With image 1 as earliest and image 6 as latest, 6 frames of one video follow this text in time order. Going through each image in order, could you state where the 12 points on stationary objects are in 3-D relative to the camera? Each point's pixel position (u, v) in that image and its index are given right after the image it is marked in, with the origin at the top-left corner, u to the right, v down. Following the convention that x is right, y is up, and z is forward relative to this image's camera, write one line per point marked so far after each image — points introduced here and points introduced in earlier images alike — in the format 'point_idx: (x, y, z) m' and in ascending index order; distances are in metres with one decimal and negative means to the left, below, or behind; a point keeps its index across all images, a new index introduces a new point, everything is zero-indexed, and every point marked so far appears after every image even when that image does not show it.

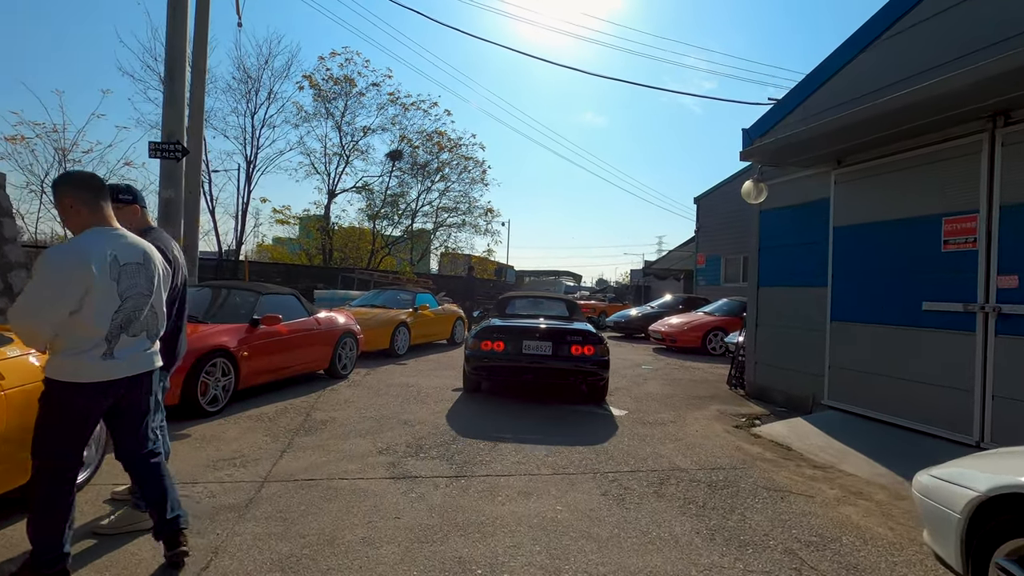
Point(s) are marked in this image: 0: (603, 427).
0: (+1.0, -1.7, +6.5) m
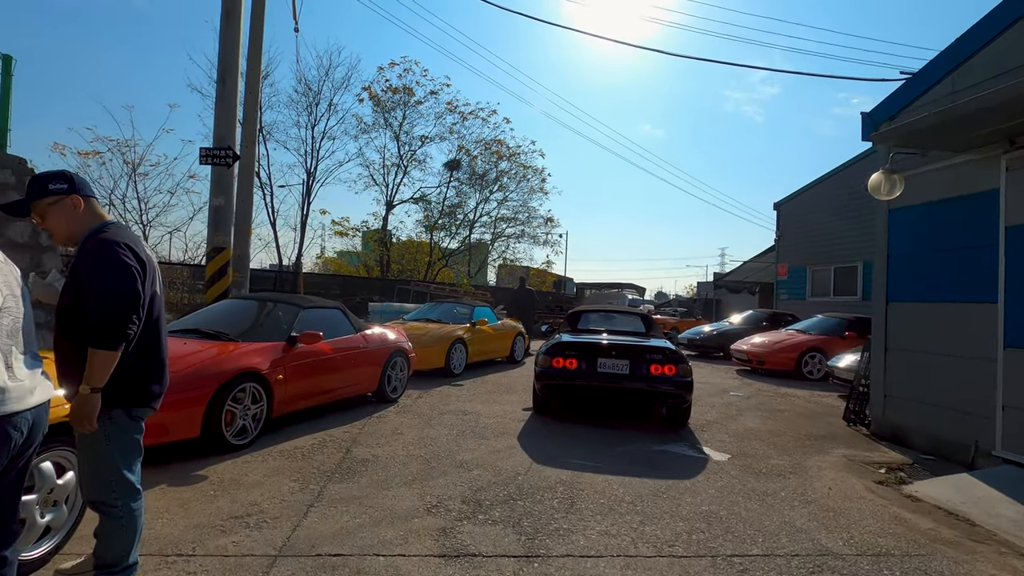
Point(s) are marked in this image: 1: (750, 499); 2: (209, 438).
0: (+1.8, -1.8, +5.2) m
1: (+2.0, -1.8, +4.5) m
2: (-2.7, -1.3, +4.7) m
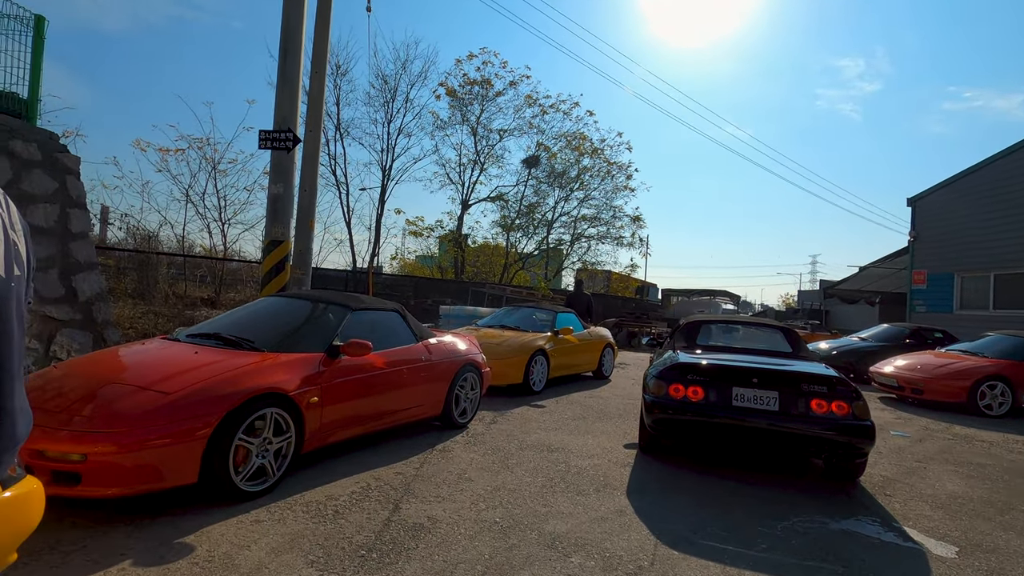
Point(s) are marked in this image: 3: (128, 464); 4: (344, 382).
0: (+2.5, -1.8, +3.3) m
1: (+2.6, -1.8, +2.6) m
2: (-2.0, -1.3, +3.5) m
3: (-2.3, -1.0, +3.2) m
4: (-1.4, -0.8, +4.5) m
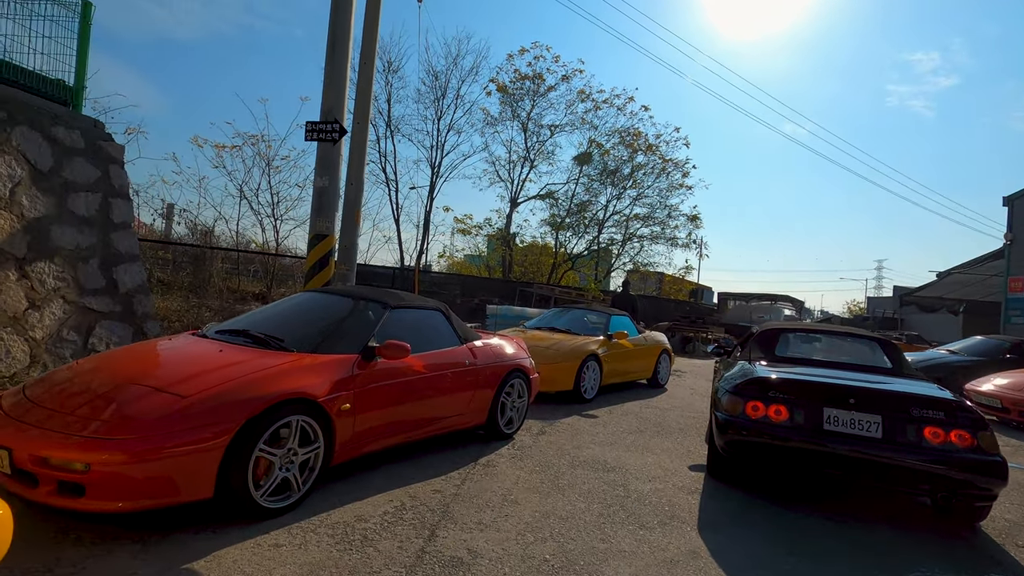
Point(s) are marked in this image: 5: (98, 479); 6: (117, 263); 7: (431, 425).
0: (+2.8, -1.9, +2.6) m
1: (+2.8, -1.8, +1.8) m
2: (-1.7, -1.2, +3.1) m
3: (-2.0, -1.0, +2.8) m
4: (-1.0, -0.8, +4.1) m
5: (-2.1, -1.0, +2.8) m
6: (-4.2, +0.3, +5.6) m
7: (-0.7, -1.2, +4.7) m
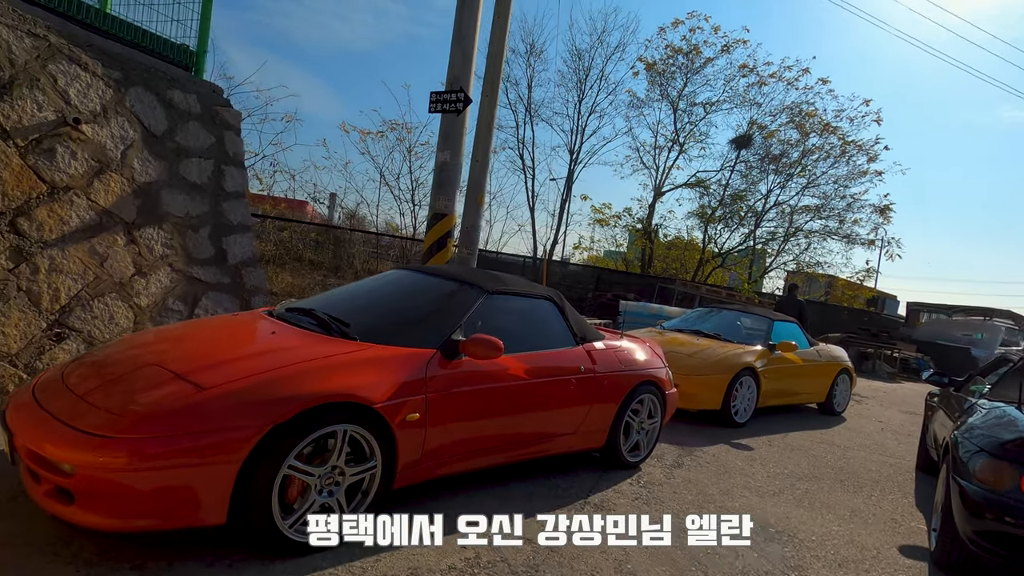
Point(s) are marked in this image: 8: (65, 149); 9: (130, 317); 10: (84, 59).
0: (+2.9, -1.9, +0.7) m
1: (+2.8, -1.9, 0.0) m
2: (-1.2, -1.1, +2.4) m
3: (-1.5, -0.8, +2.2) m
4: (-0.3, -0.6, +3.2) m
5: (-1.7, -0.8, +2.2) m
6: (-2.9, +0.6, +5.4) m
7: (+0.1, -1.1, +3.7) m
8: (-3.5, +1.1, +4.2) m
9: (-3.3, -0.2, +4.6) m
10: (-3.5, +1.8, +4.3) m
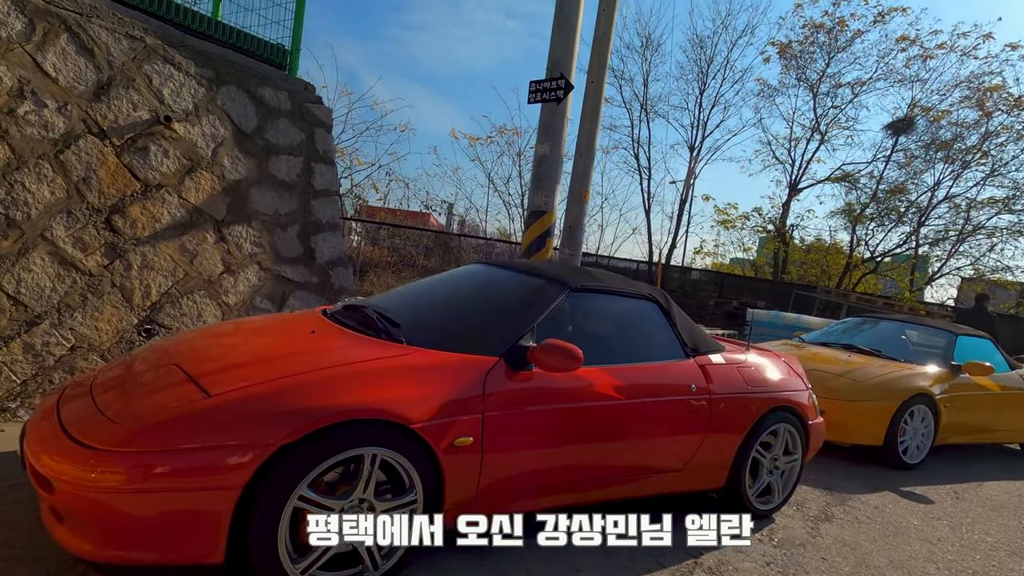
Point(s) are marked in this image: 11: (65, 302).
0: (+2.7, -1.9, -0.6) m
1: (+2.4, -1.8, -1.3) m
2: (-1.0, -1.0, +2.0) m
3: (-1.3, -0.8, +1.8) m
4: (+0.1, -0.6, +2.5) m
5: (-1.5, -0.7, +1.9) m
6: (-2.0, +0.6, +5.3) m
7: (+0.6, -1.1, +2.9) m
8: (-2.8, +1.1, +4.2) m
9: (-2.5, -0.2, +4.6) m
10: (-2.7, +1.9, +4.4) m
11: (-3.2, -0.1, +3.8) m
